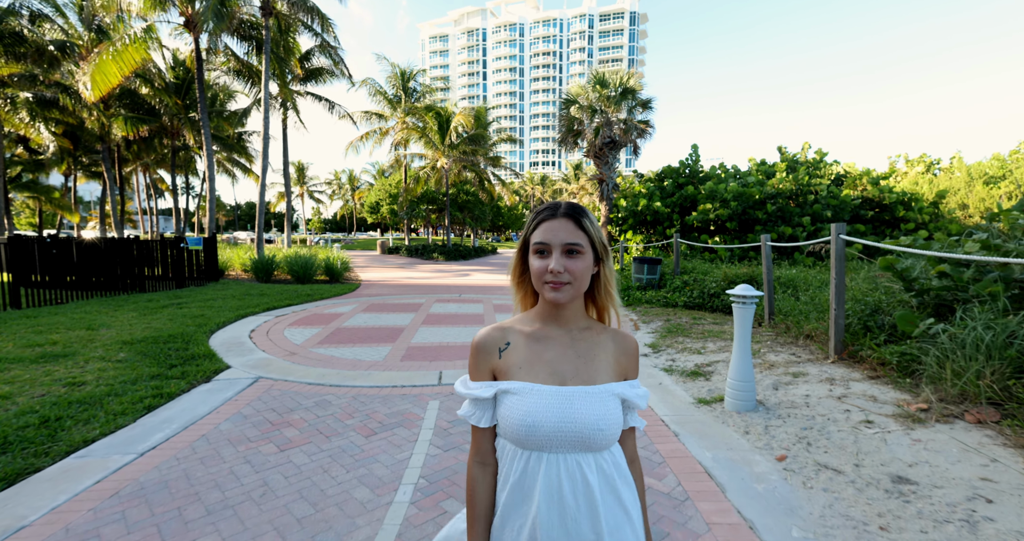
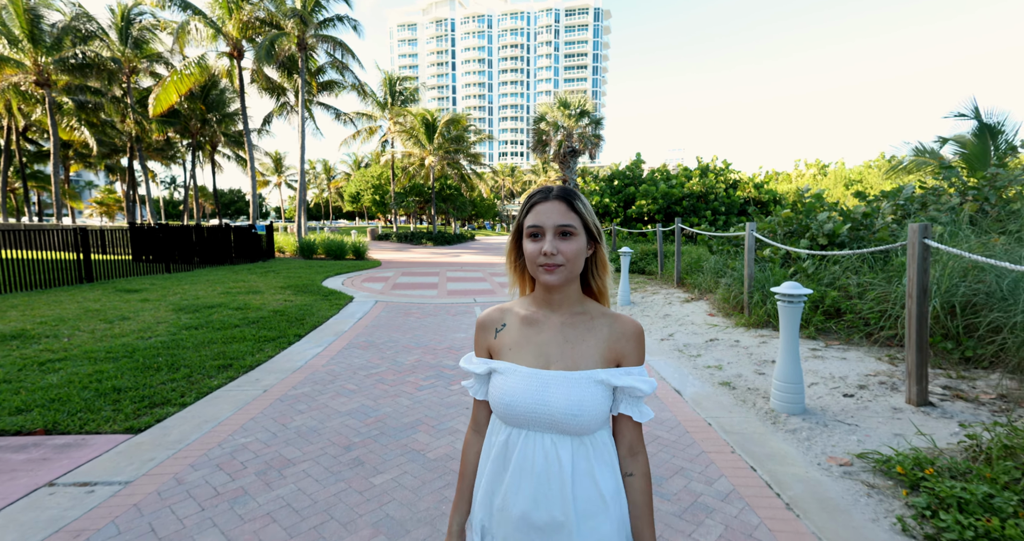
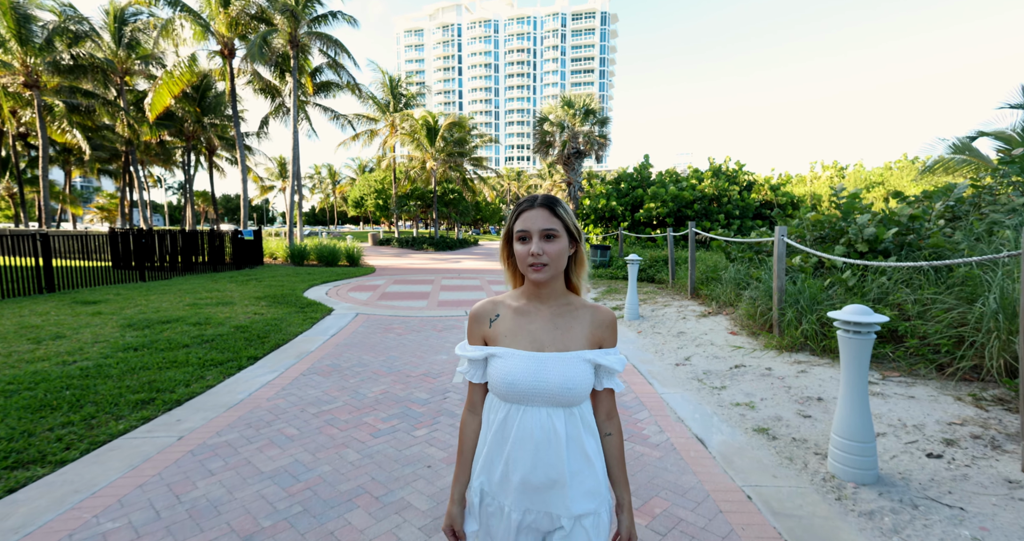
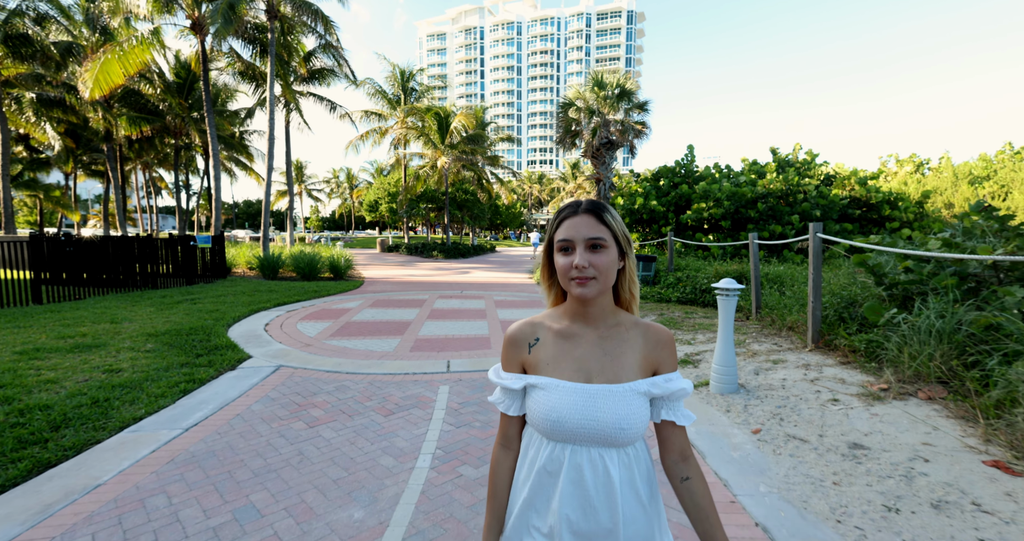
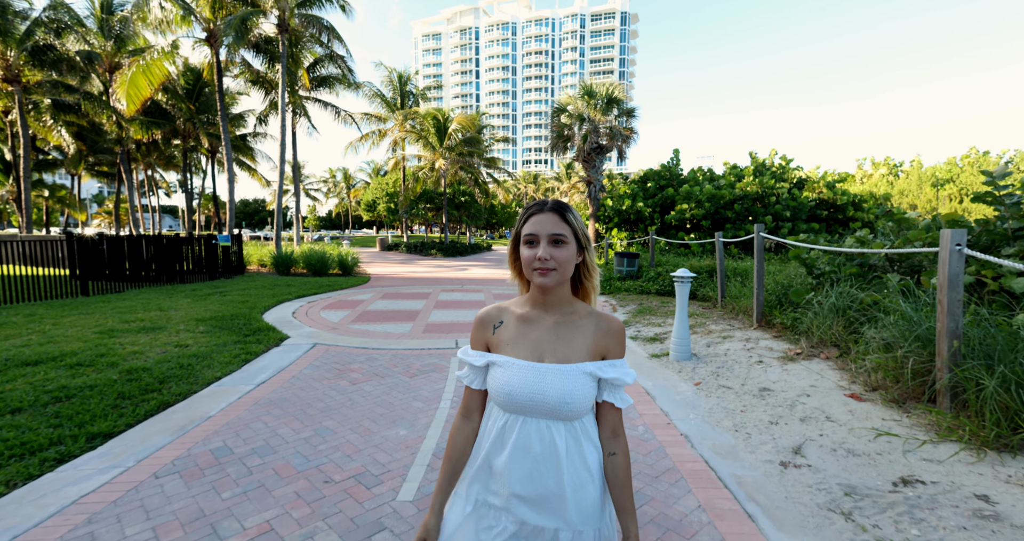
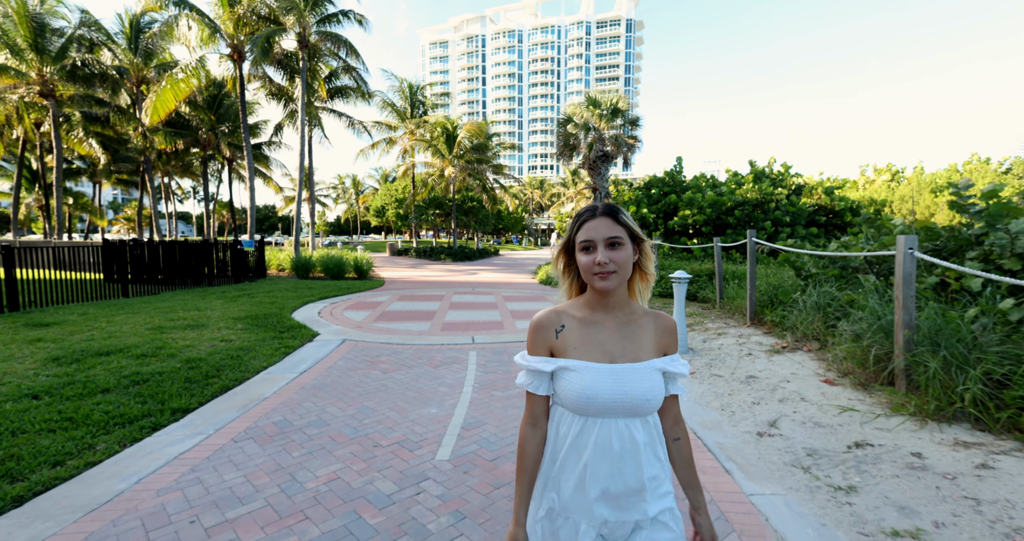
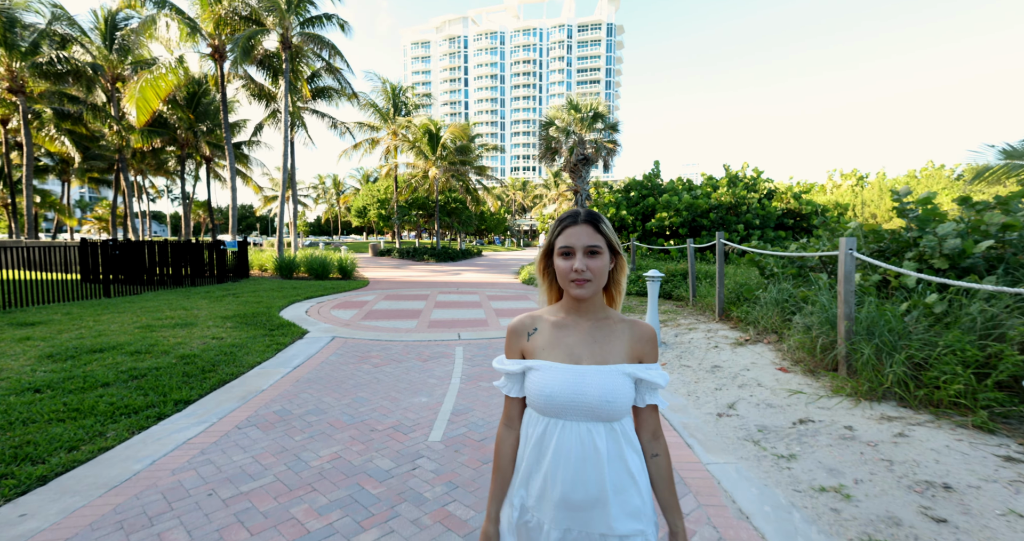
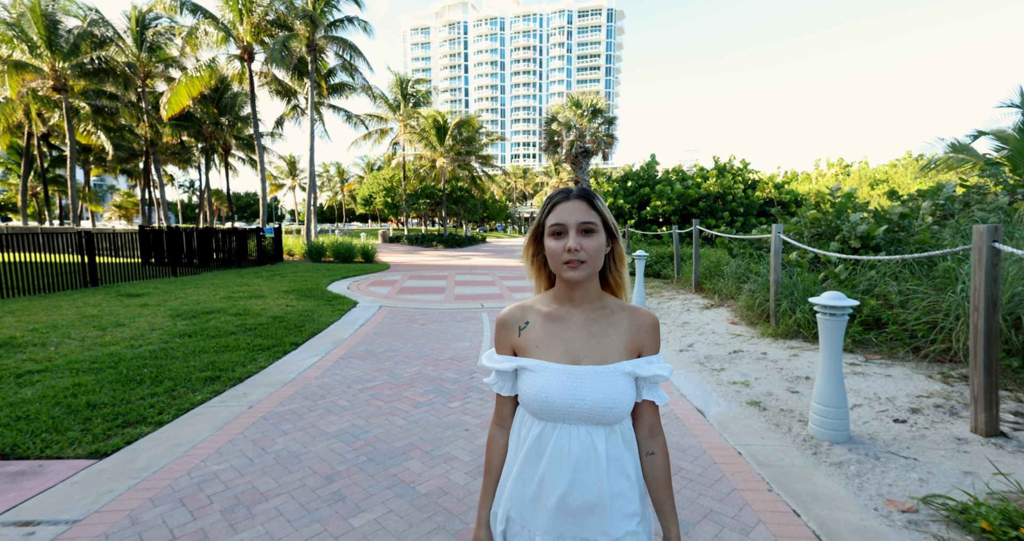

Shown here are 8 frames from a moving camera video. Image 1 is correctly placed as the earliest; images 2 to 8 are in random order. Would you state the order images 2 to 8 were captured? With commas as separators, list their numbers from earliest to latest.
4, 5, 6, 7, 3, 8, 2
